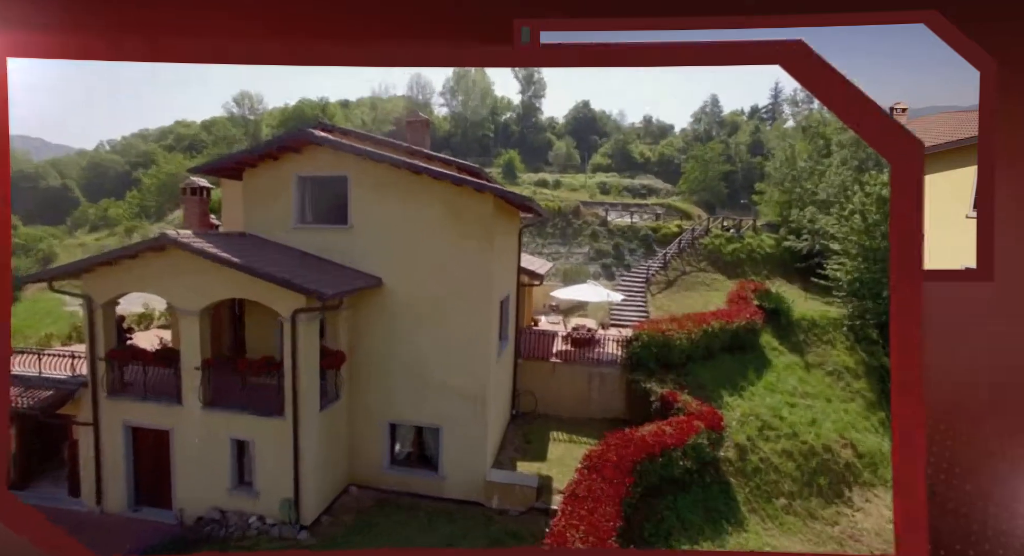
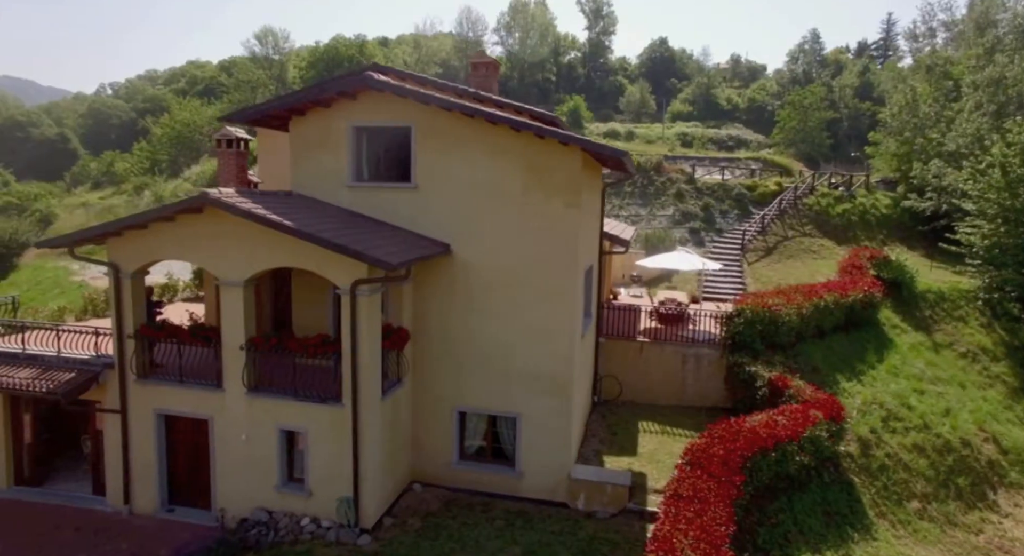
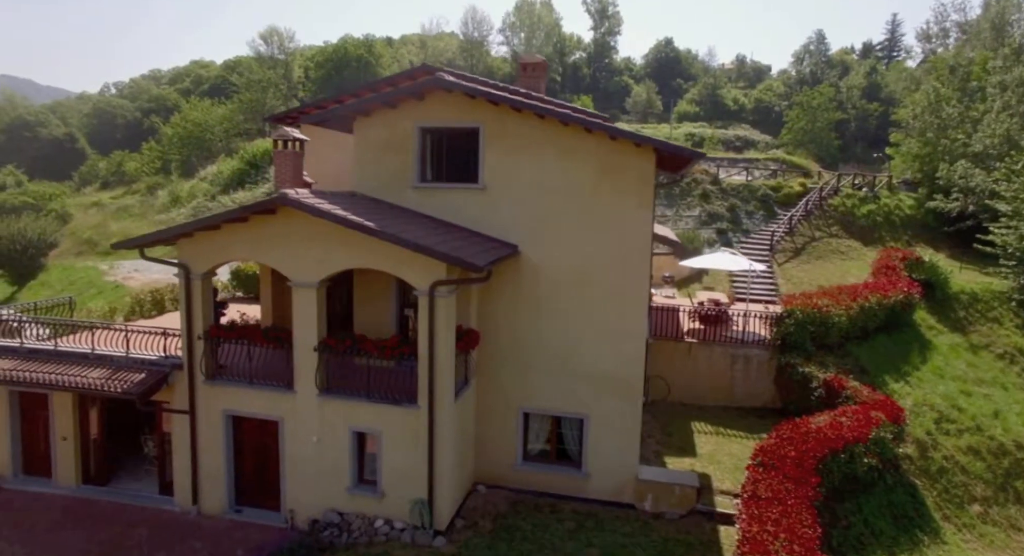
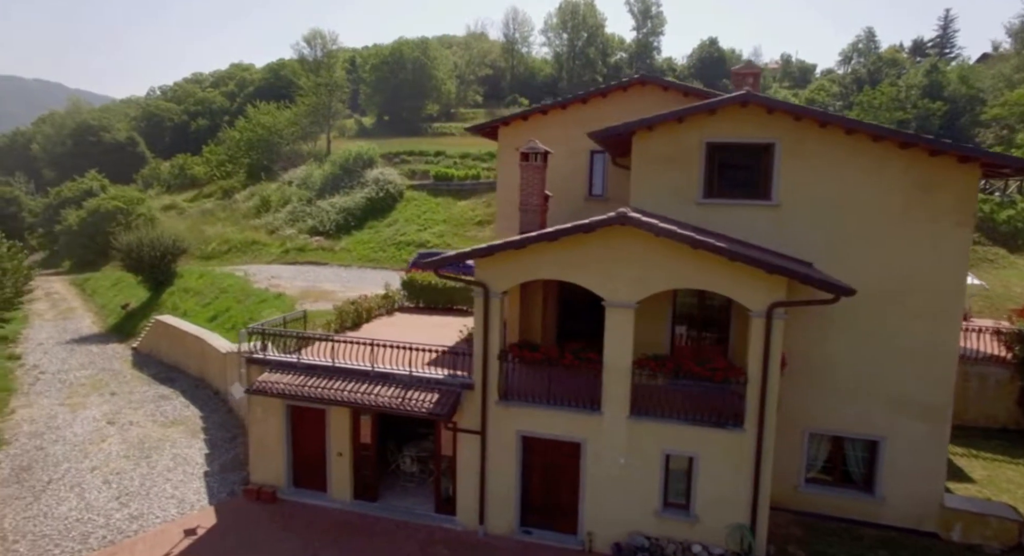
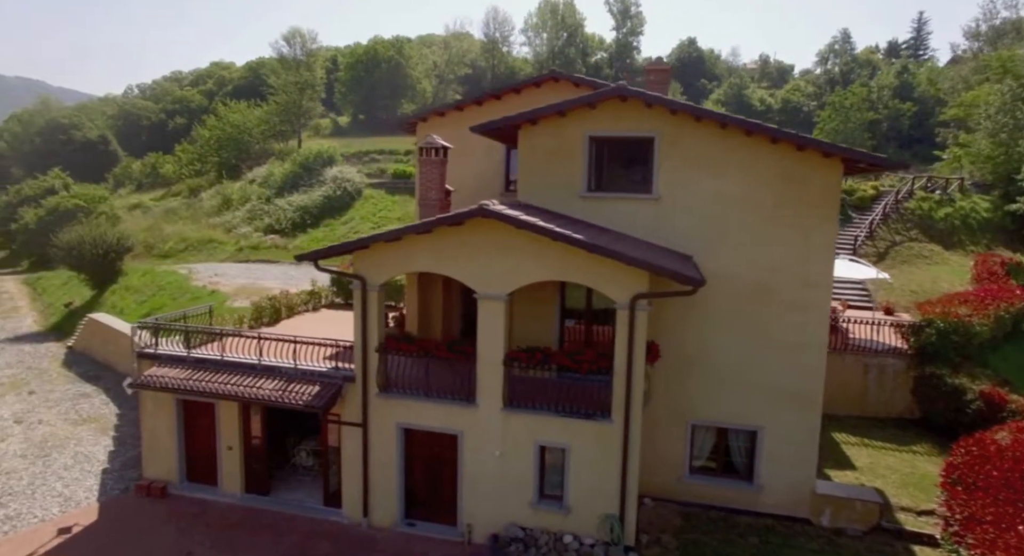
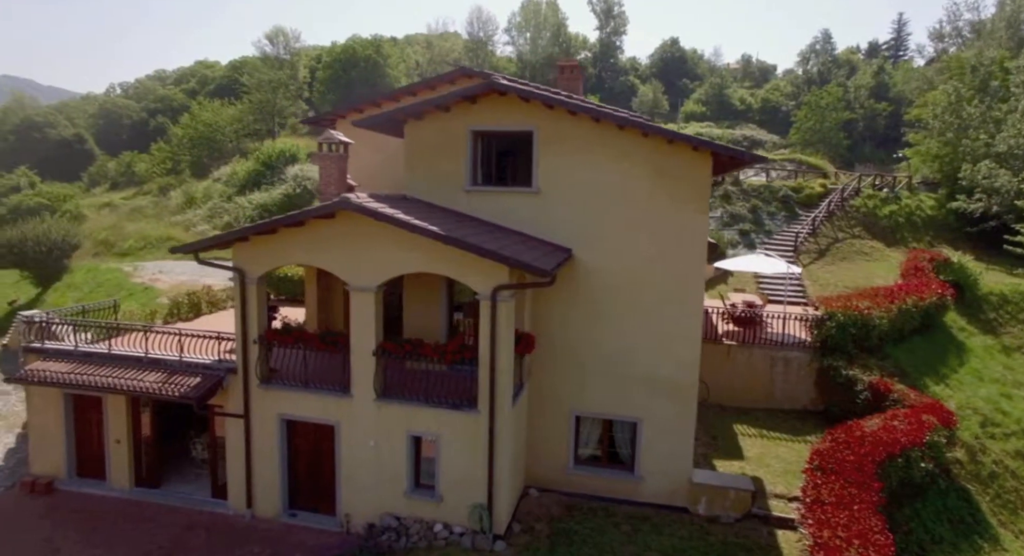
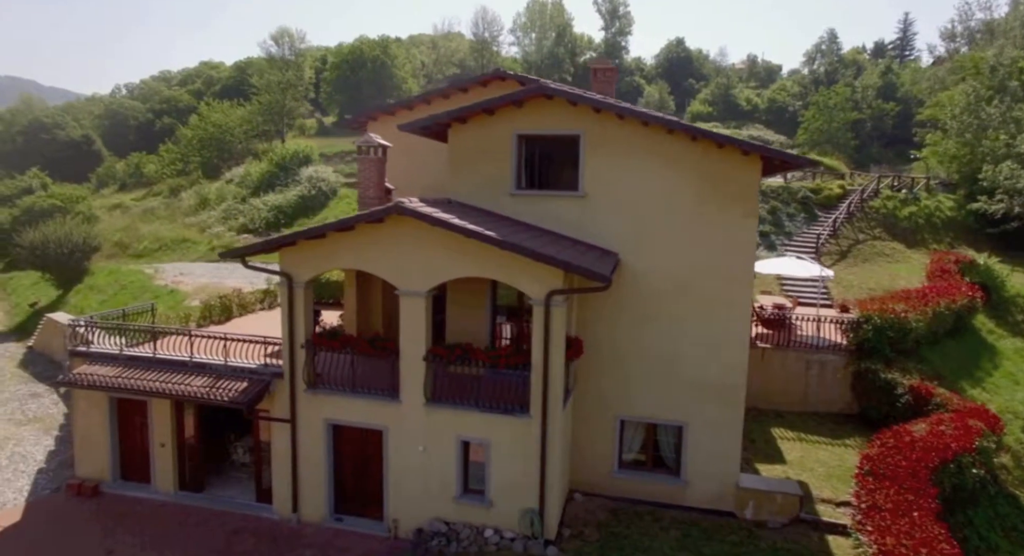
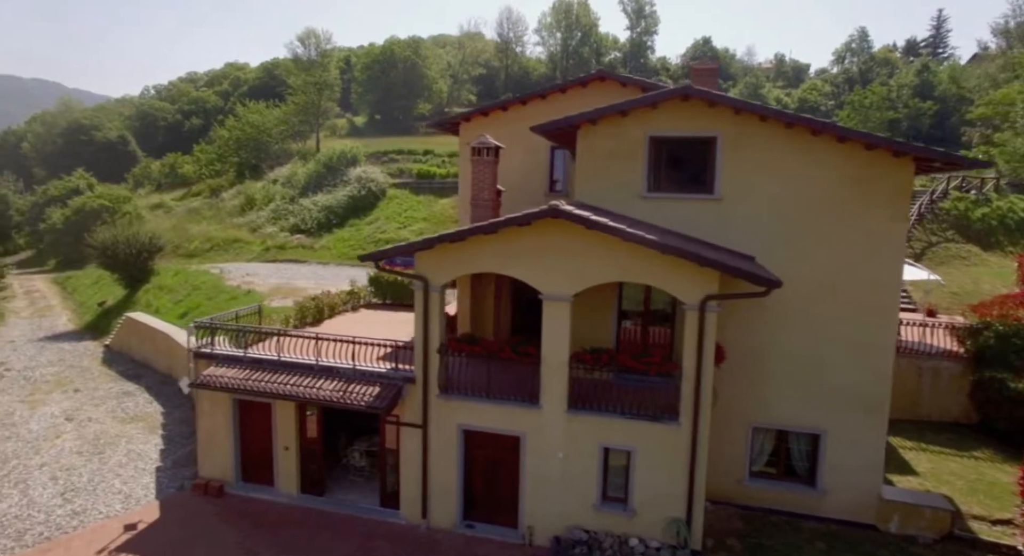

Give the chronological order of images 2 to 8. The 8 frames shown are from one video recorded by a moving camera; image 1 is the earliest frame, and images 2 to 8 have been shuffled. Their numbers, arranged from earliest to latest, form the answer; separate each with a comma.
2, 3, 6, 7, 5, 8, 4
